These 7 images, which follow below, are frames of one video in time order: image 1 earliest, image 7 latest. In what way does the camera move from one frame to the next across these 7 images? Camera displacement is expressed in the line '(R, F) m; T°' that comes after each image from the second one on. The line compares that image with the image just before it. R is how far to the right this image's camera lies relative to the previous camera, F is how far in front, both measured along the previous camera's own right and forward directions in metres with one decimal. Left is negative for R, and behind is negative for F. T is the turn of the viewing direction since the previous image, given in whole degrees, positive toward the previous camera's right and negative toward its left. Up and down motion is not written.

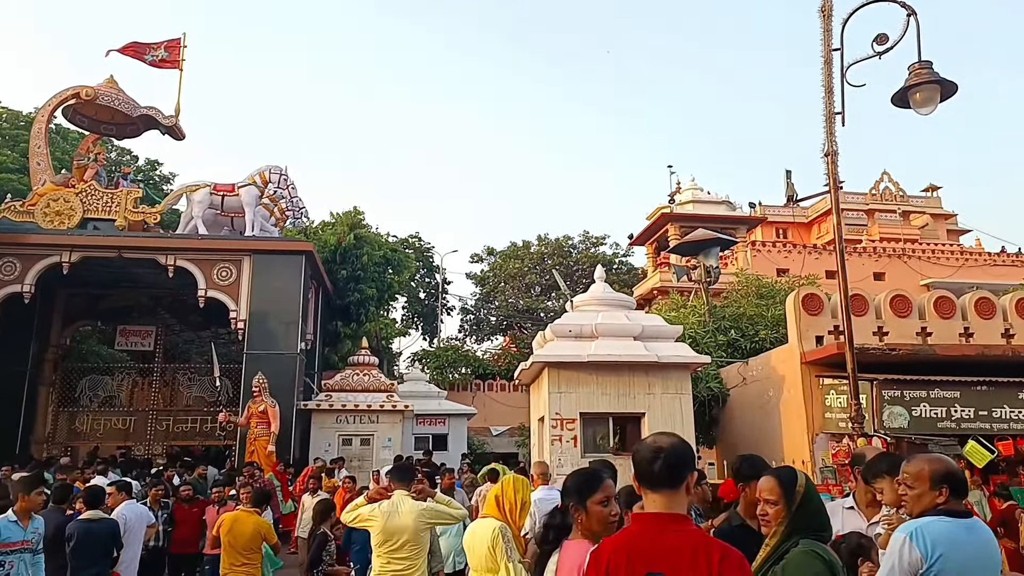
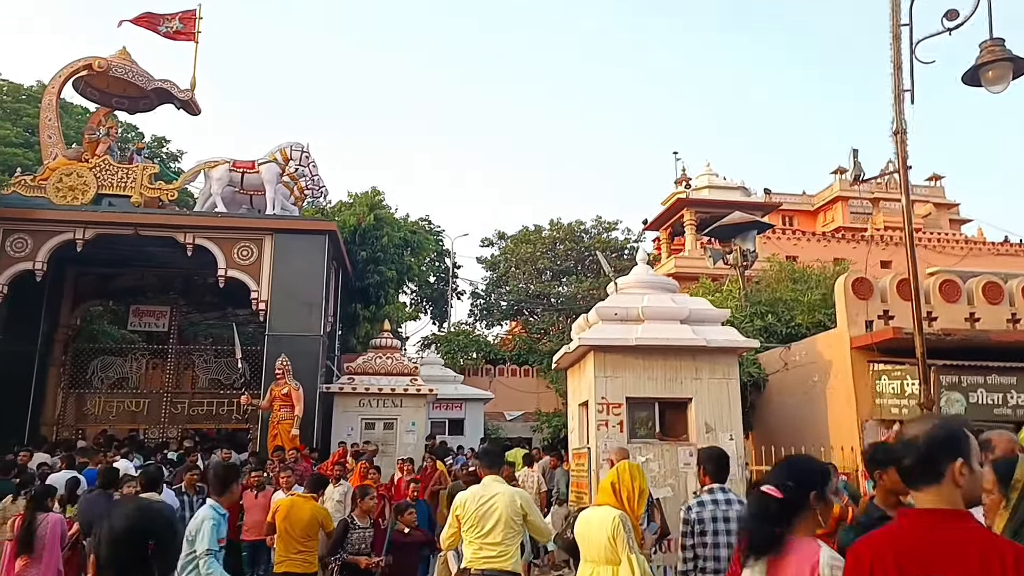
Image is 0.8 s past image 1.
(-0.4, +0.2) m; 0°
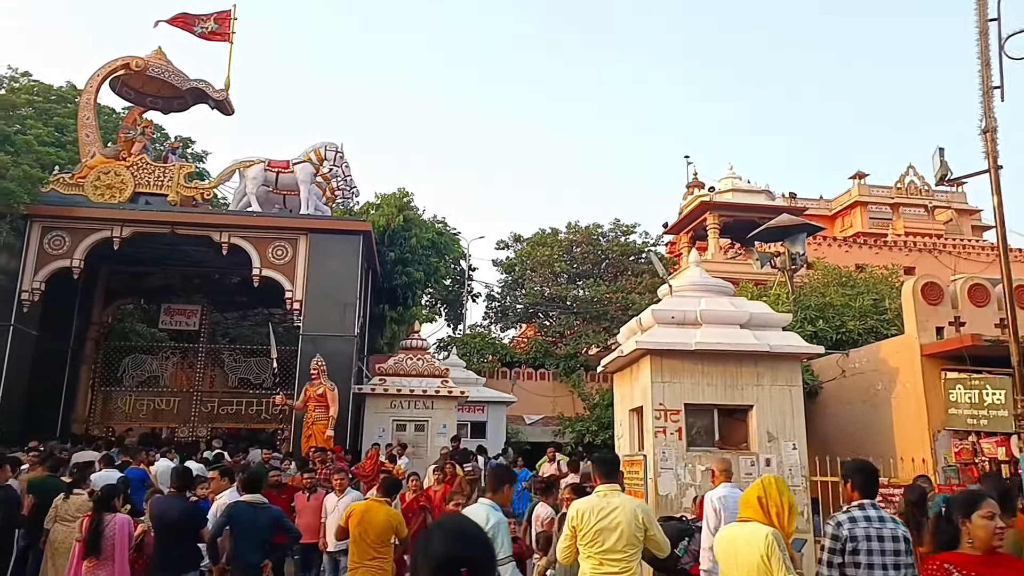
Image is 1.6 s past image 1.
(-0.4, +0.1) m; -1°
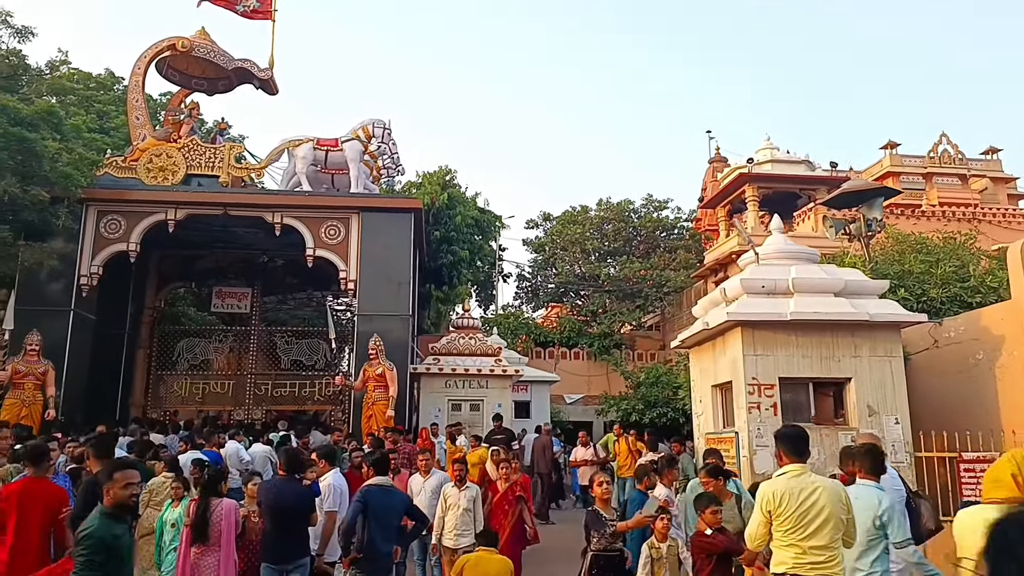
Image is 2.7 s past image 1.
(-0.6, +0.2) m; -1°
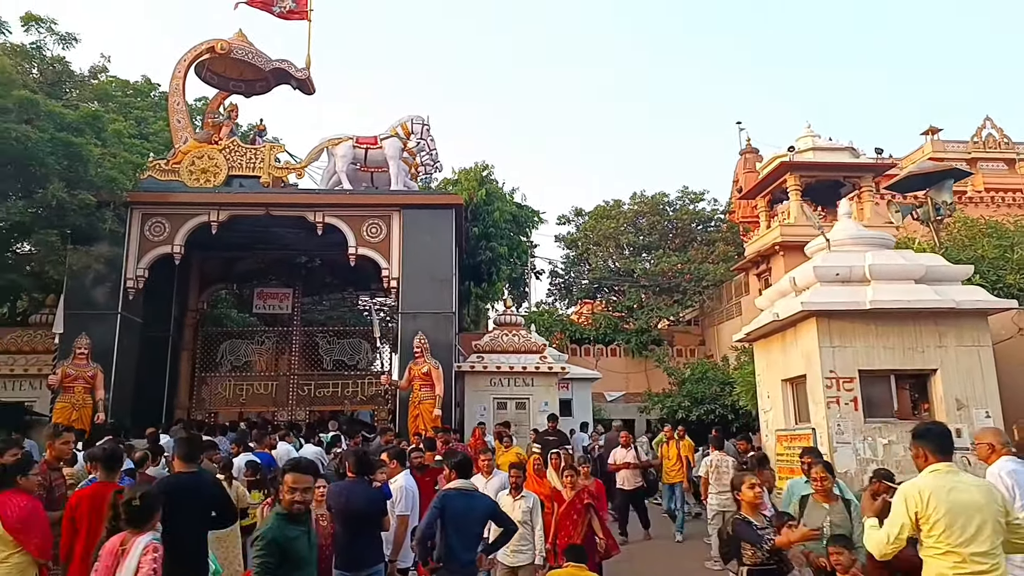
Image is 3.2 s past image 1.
(-0.3, +0.3) m; -2°
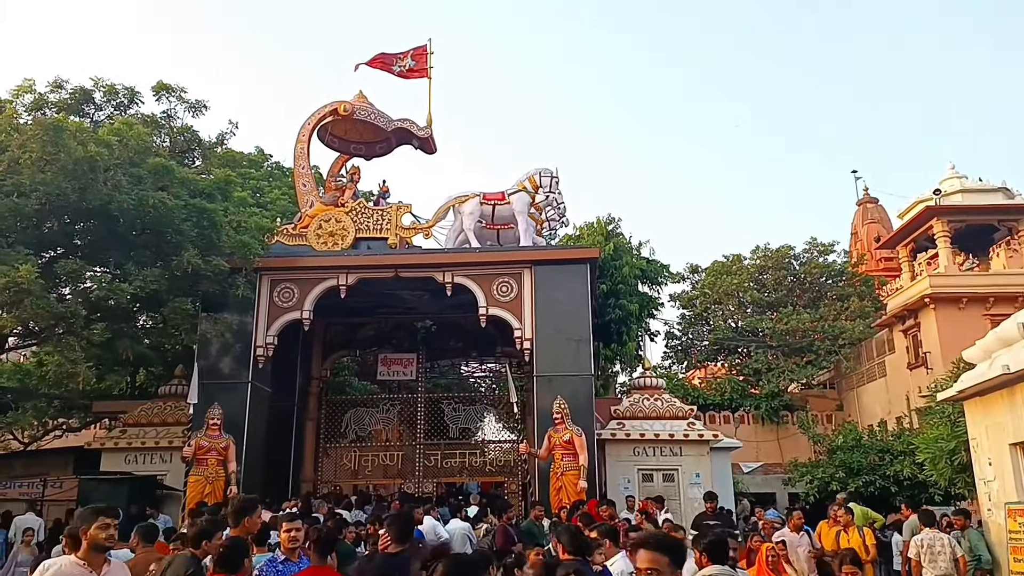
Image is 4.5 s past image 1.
(-0.6, +0.8) m; -7°
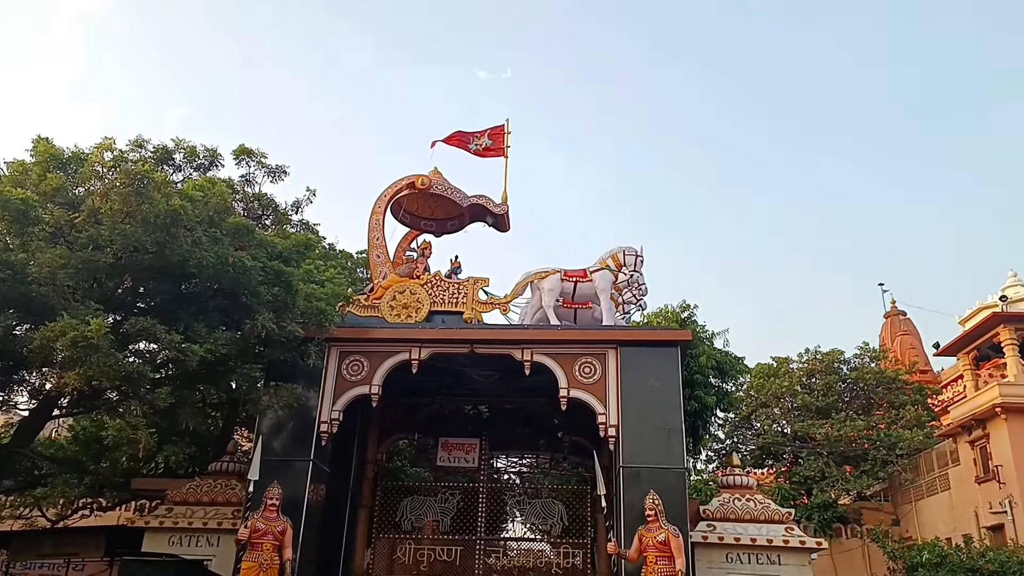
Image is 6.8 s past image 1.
(-0.9, +0.6) m; -1°
